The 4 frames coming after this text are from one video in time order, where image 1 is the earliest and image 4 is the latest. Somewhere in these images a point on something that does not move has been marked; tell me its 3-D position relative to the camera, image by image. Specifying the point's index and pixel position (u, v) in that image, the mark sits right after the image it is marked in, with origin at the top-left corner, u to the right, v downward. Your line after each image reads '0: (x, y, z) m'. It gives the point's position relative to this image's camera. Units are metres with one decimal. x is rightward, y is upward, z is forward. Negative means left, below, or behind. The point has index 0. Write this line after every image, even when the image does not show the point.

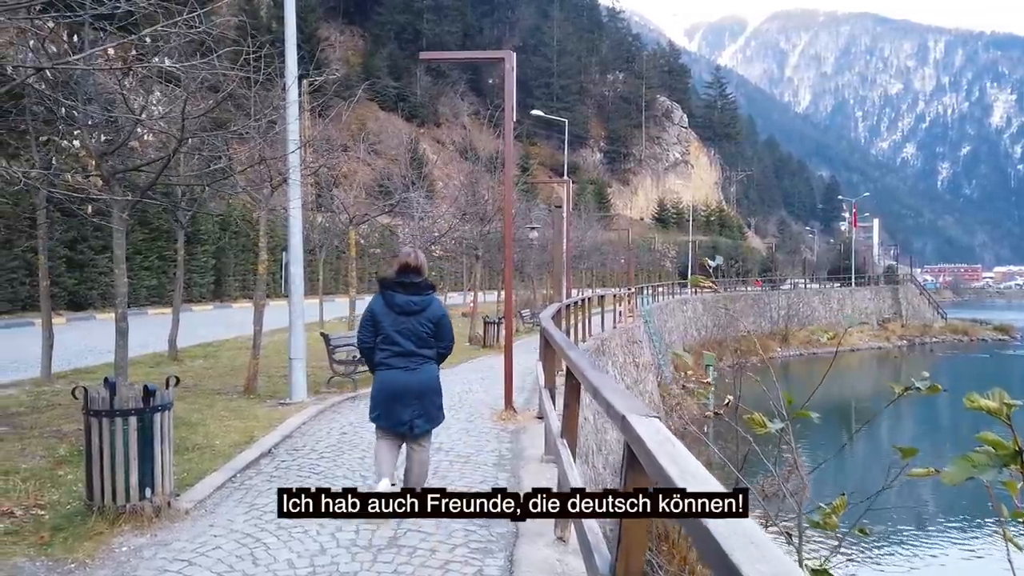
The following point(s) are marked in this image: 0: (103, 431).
0: (-2.0, -0.7, +3.7) m
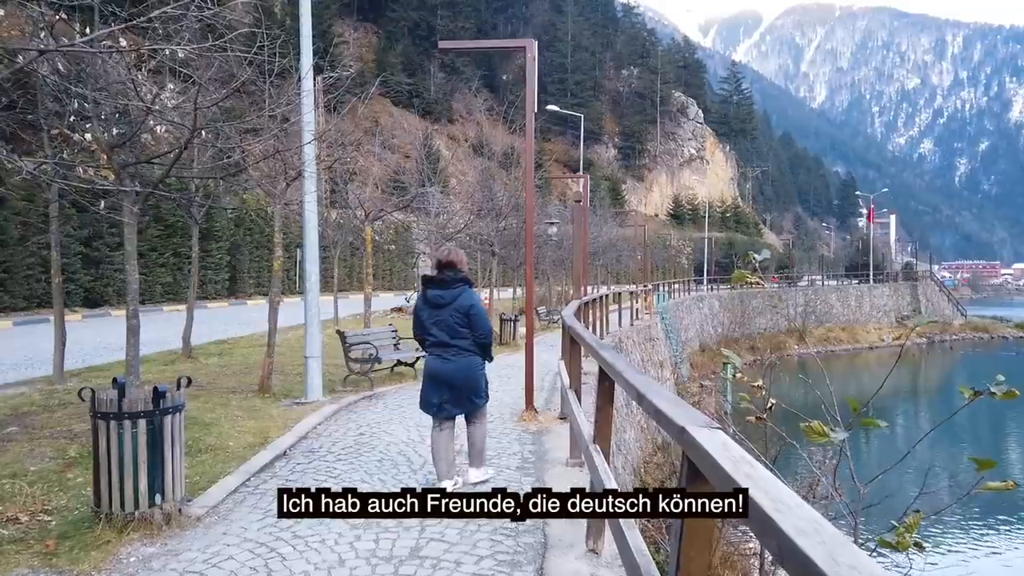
0: (-1.9, -0.7, +3.5) m
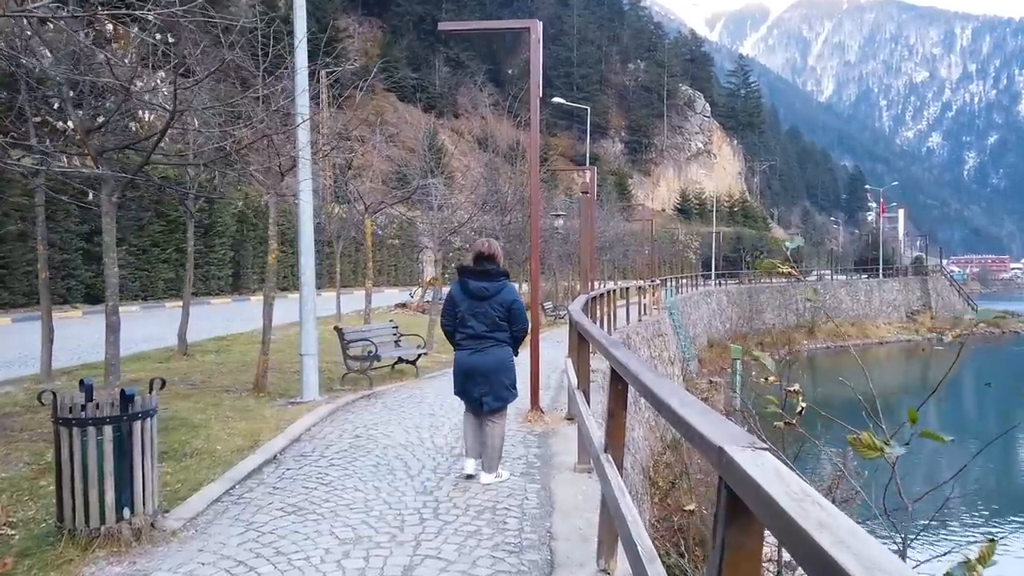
0: (-1.9, -0.6, +3.2) m
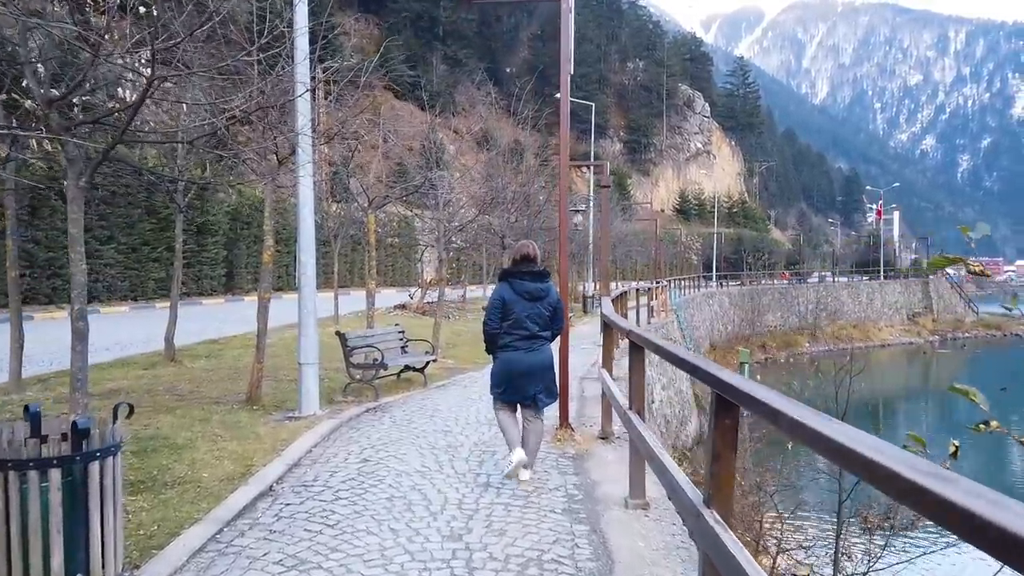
0: (-1.6, -0.7, +2.5) m
